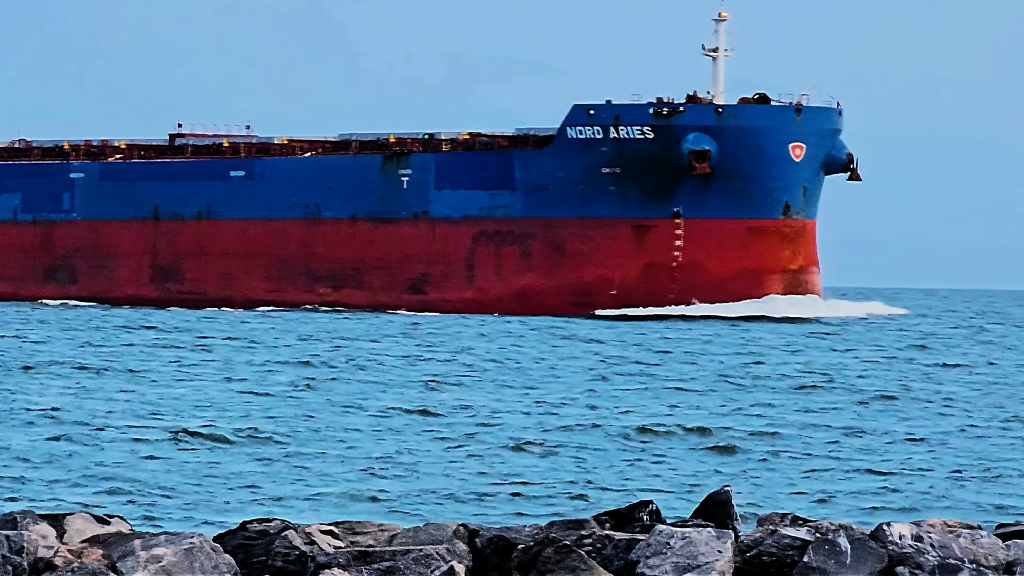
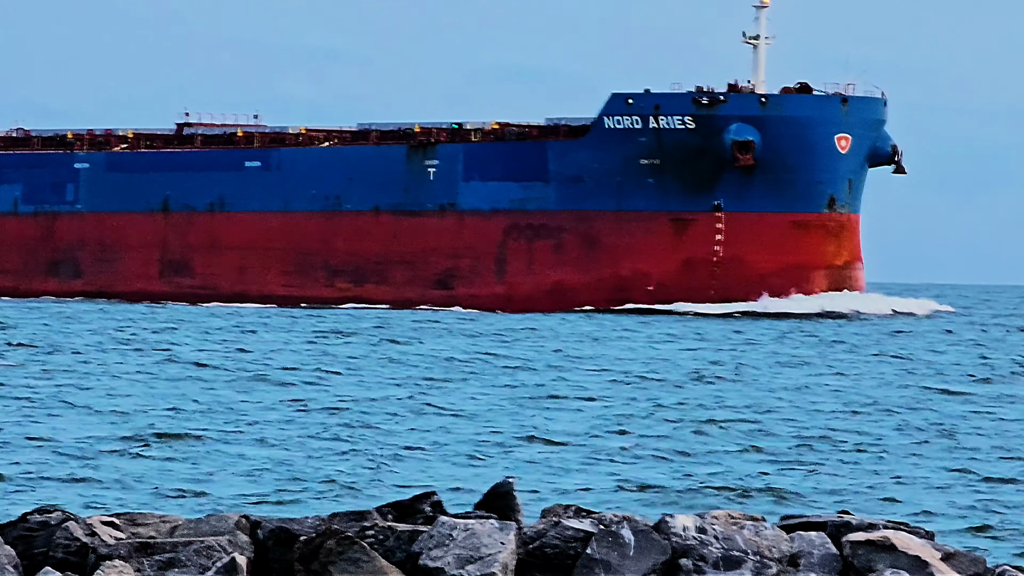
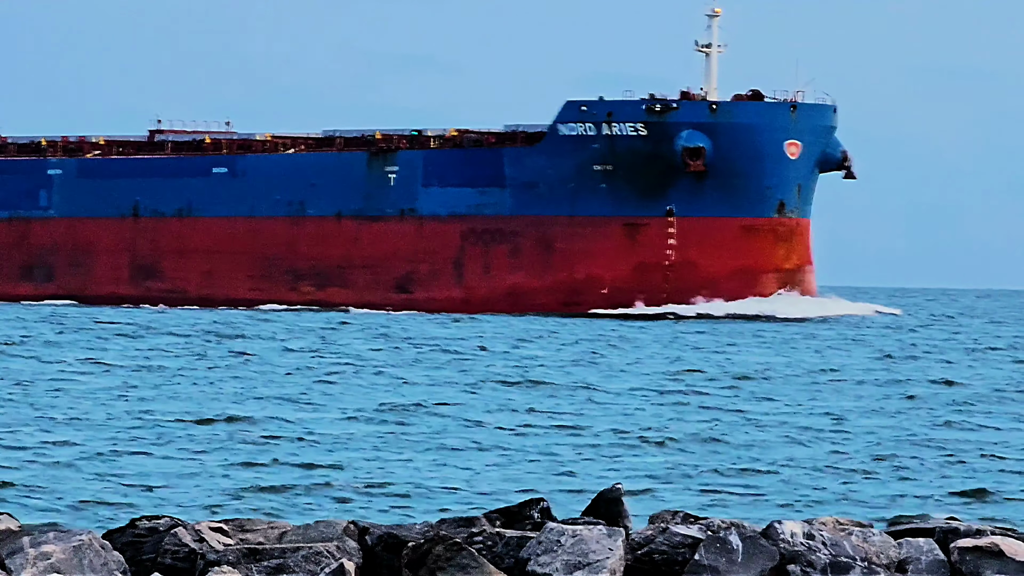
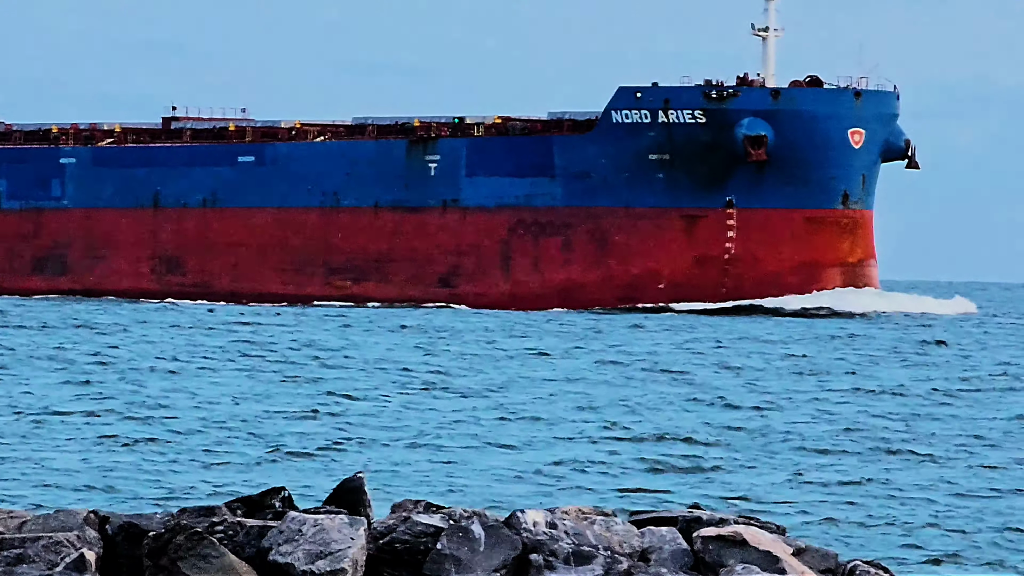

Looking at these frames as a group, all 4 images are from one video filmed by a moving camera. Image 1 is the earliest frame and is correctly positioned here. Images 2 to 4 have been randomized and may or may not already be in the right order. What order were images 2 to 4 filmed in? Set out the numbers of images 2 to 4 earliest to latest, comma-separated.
3, 2, 4
